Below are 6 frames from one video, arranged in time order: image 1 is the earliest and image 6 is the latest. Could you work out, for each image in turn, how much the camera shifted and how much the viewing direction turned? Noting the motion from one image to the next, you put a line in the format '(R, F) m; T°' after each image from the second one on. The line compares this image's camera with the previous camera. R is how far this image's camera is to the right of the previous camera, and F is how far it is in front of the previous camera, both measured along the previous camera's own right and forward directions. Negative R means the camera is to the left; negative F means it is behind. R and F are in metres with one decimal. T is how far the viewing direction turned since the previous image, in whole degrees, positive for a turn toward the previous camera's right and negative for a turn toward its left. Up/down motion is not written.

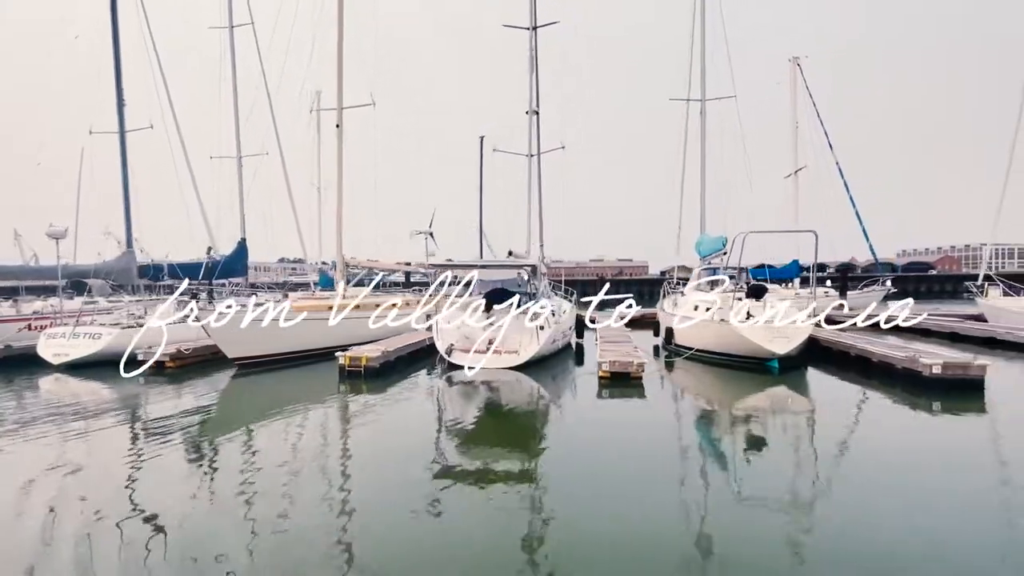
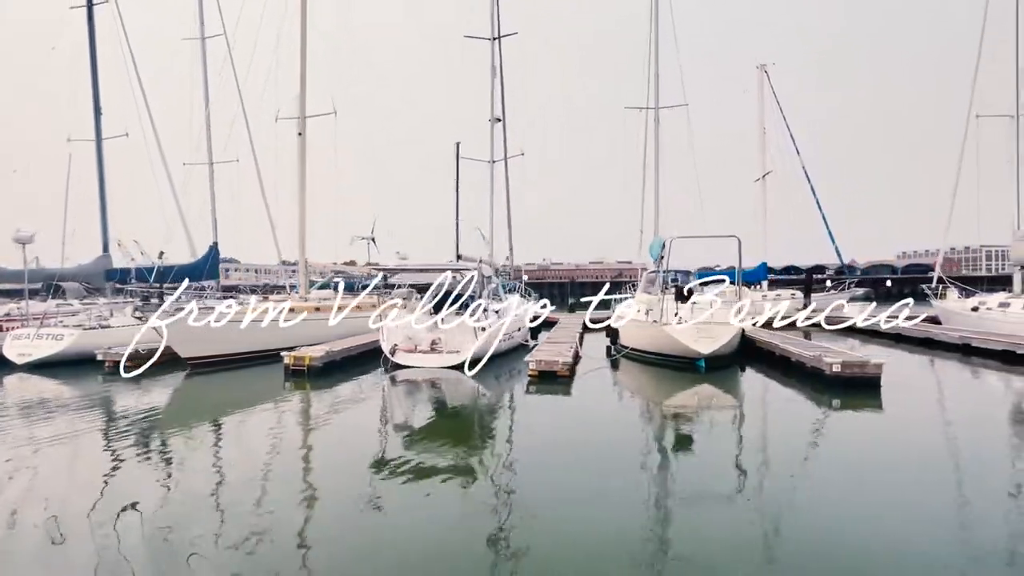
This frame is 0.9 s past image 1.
(+0.5, -0.2) m; 0°
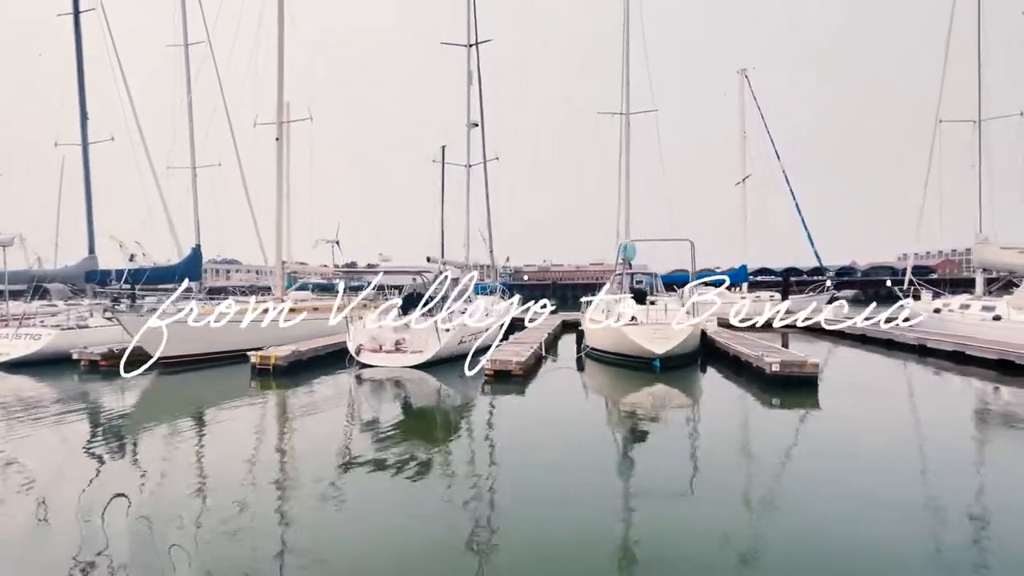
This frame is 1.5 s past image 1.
(+0.3, -0.1) m; 0°
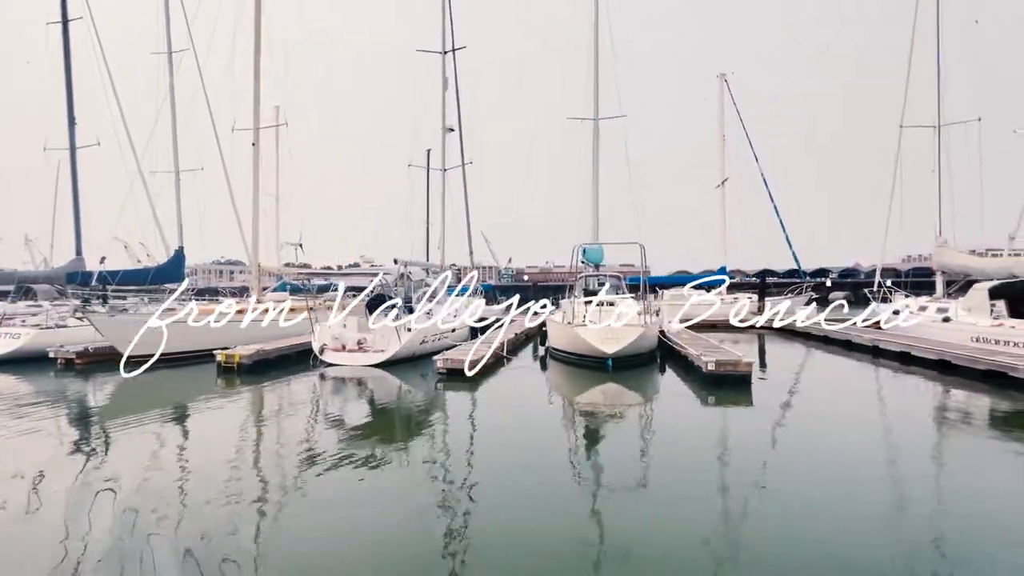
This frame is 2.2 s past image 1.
(+0.4, -0.1) m; 0°
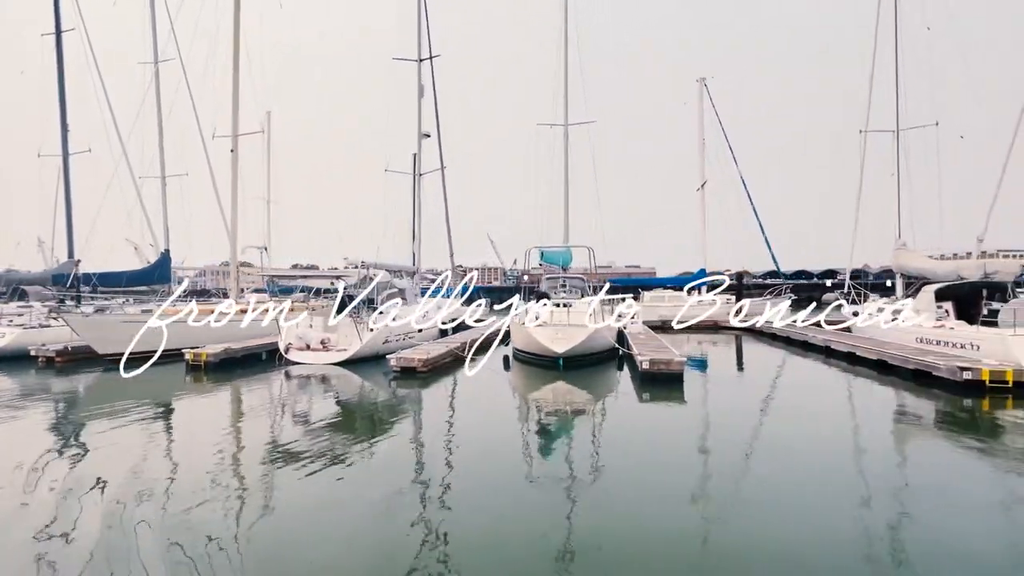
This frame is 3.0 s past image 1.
(+0.4, -0.2) m; -1°
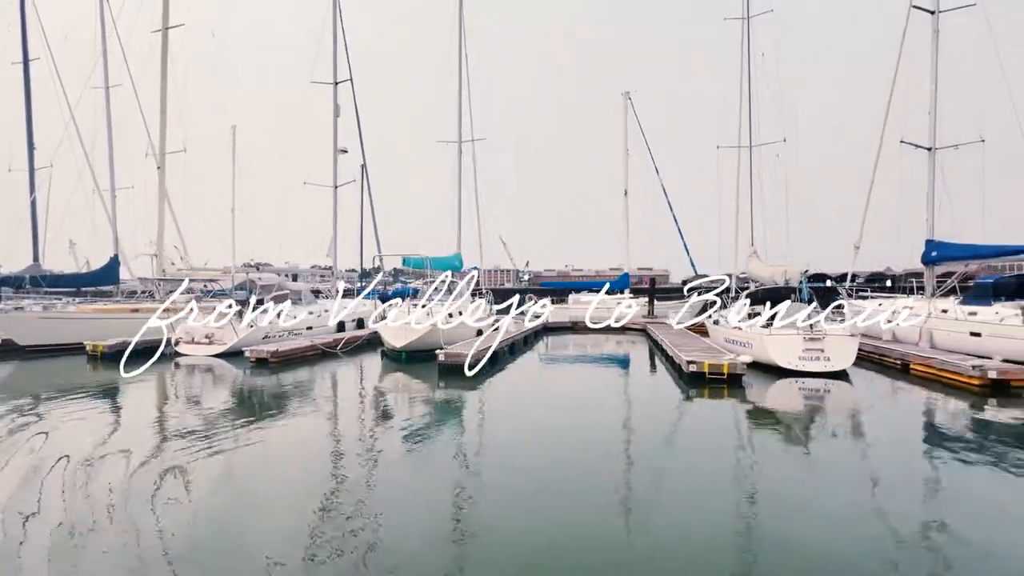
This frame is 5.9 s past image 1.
(+1.6, -0.5) m; -2°
